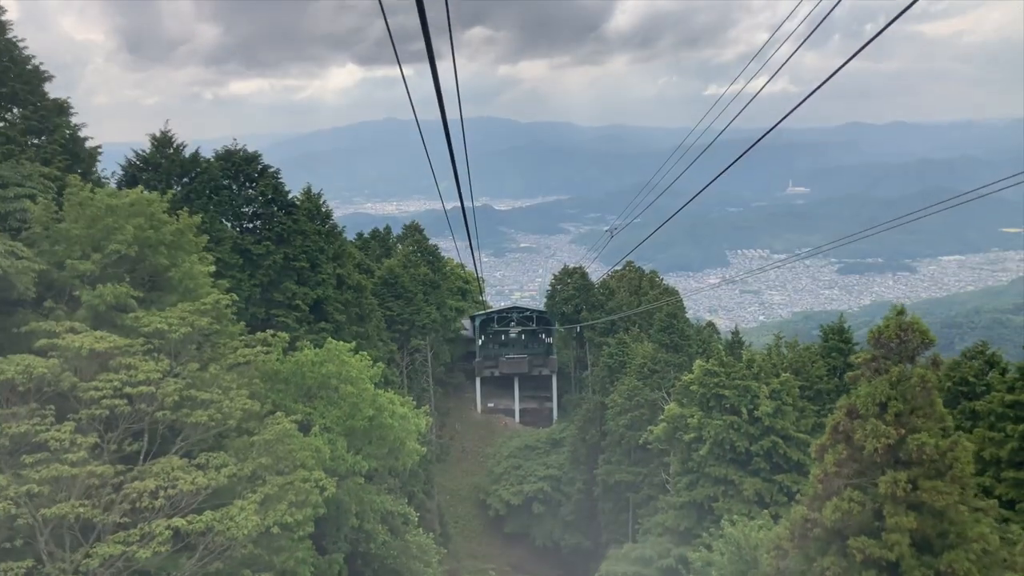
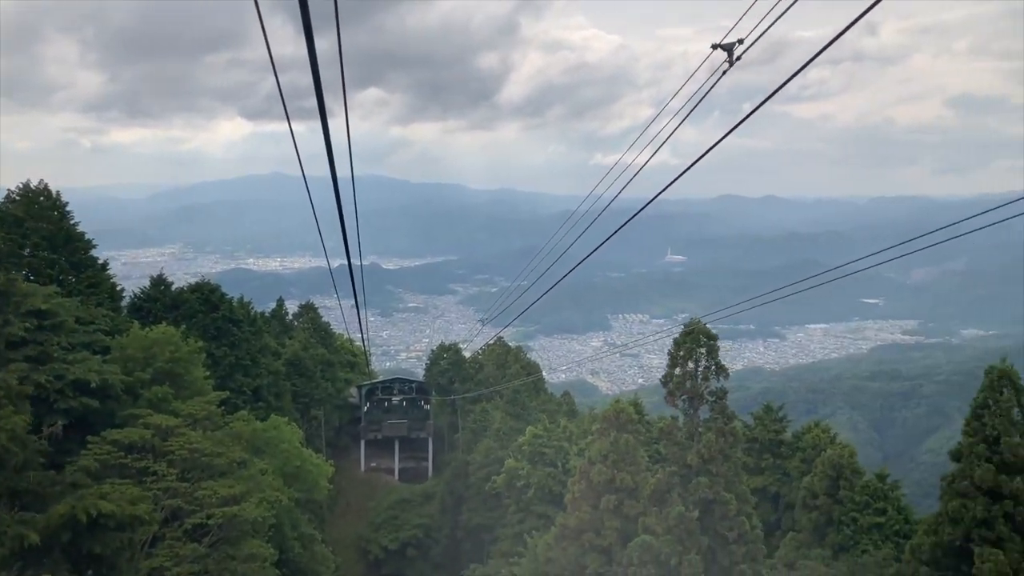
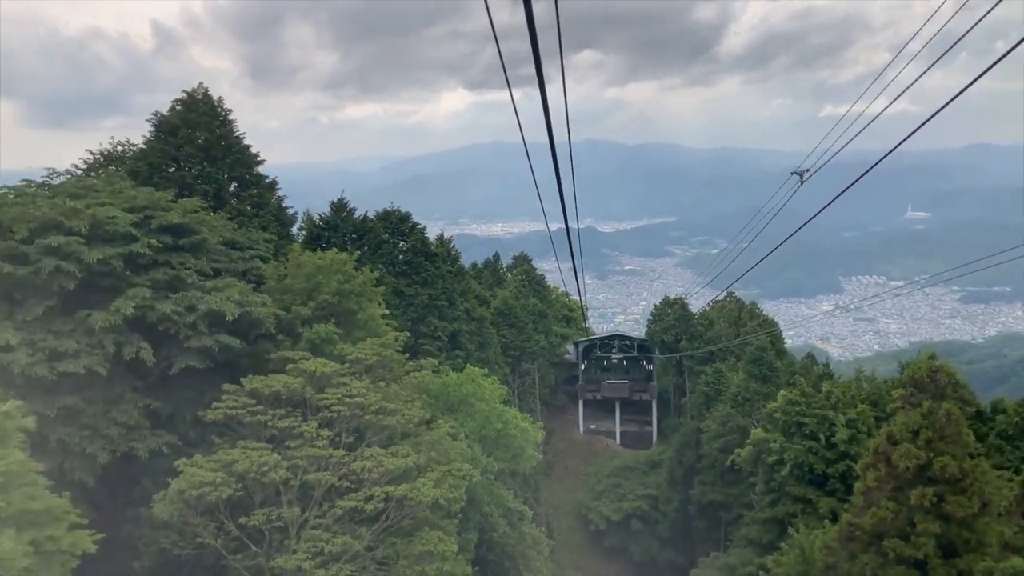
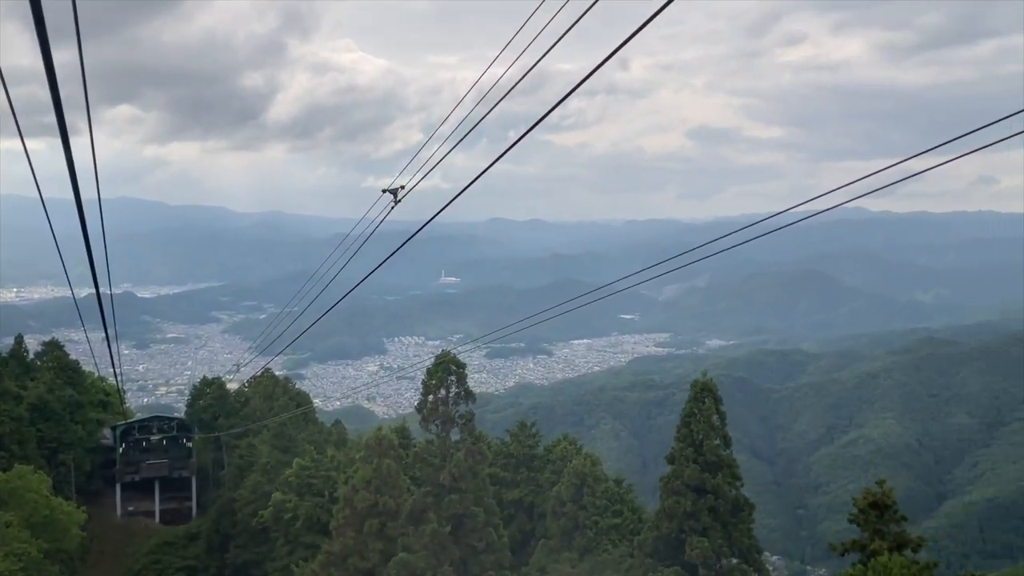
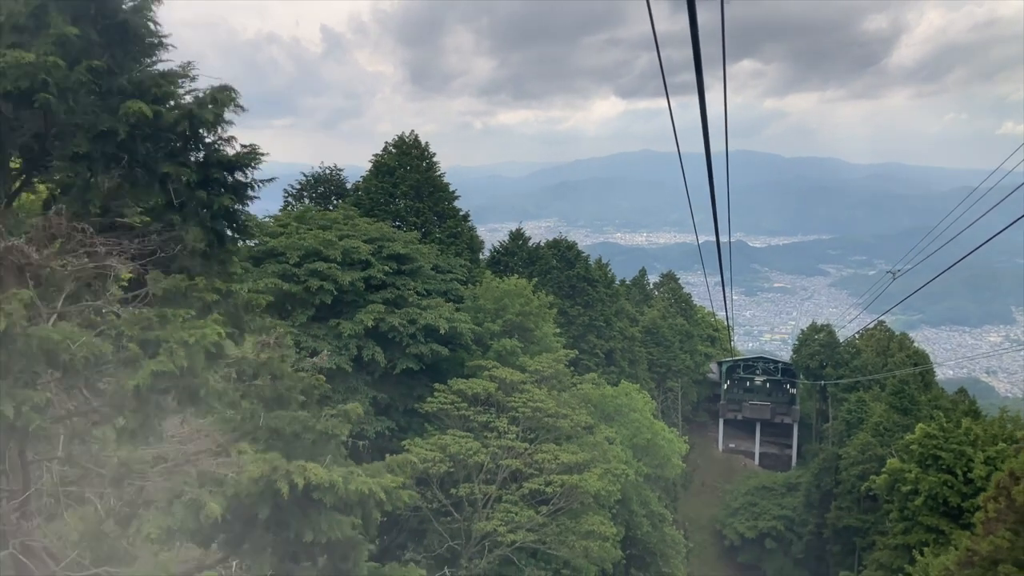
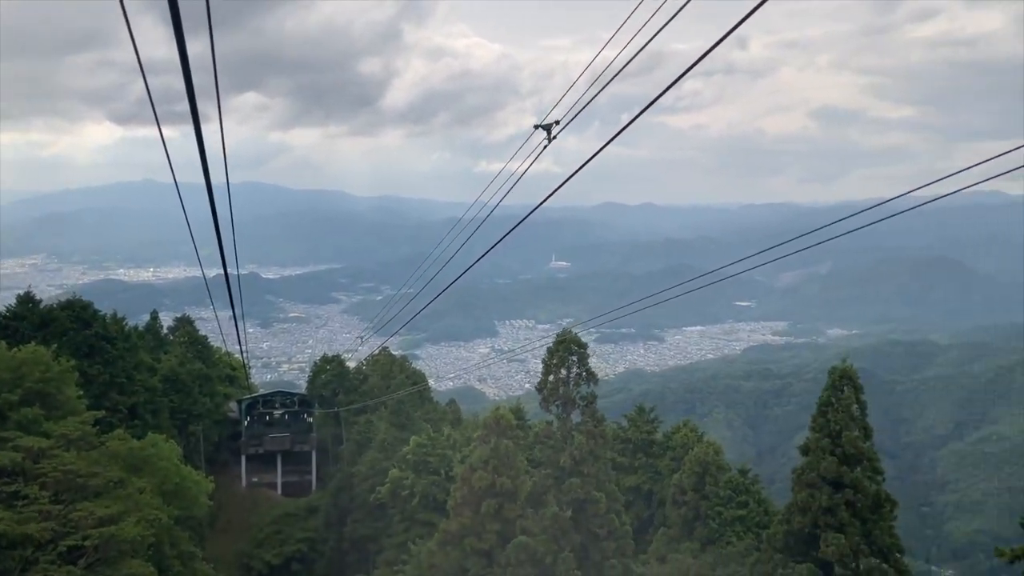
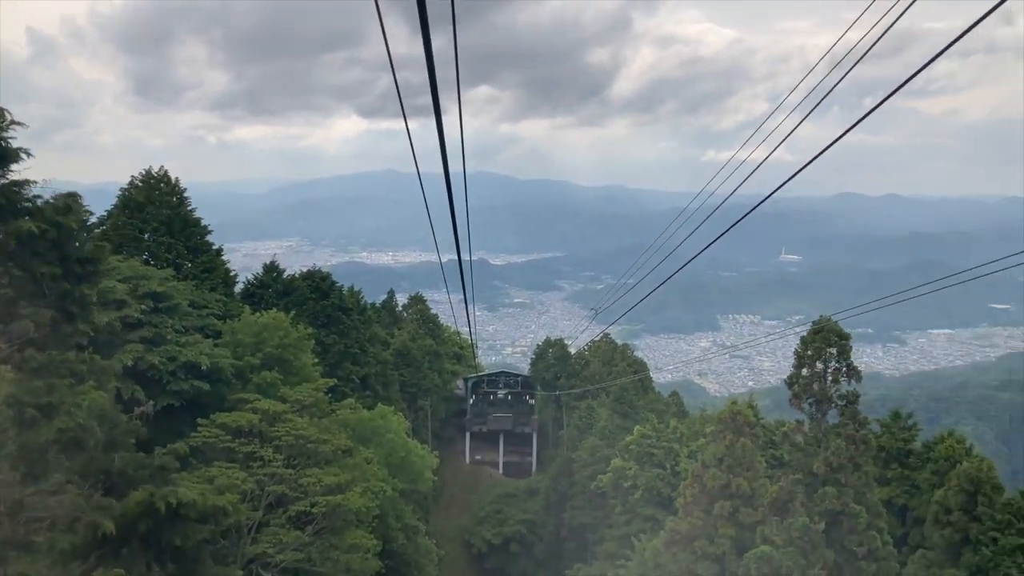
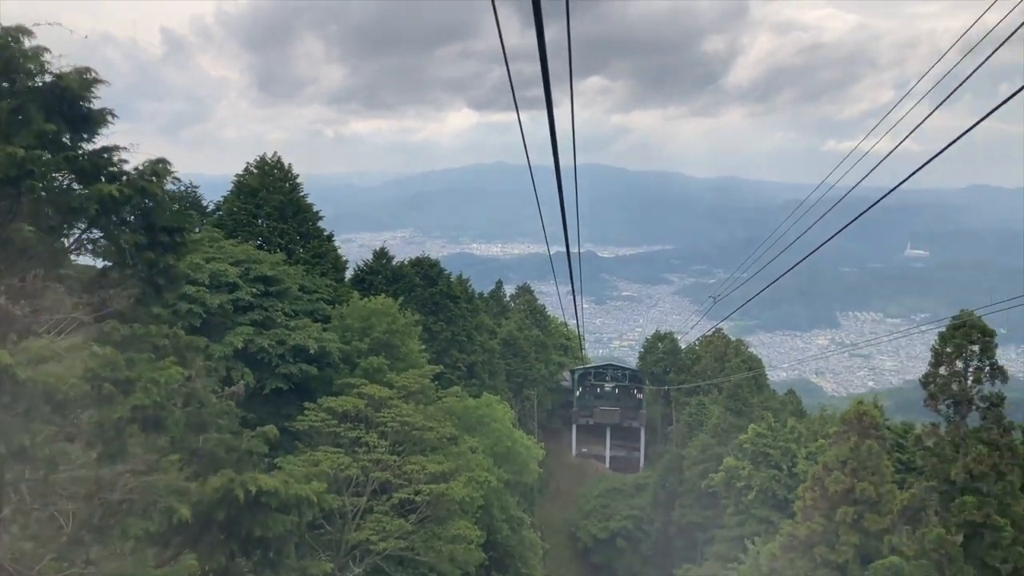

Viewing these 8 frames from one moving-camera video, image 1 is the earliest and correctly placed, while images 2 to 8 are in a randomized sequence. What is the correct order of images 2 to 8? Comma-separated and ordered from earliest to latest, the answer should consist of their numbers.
3, 5, 8, 7, 2, 6, 4
